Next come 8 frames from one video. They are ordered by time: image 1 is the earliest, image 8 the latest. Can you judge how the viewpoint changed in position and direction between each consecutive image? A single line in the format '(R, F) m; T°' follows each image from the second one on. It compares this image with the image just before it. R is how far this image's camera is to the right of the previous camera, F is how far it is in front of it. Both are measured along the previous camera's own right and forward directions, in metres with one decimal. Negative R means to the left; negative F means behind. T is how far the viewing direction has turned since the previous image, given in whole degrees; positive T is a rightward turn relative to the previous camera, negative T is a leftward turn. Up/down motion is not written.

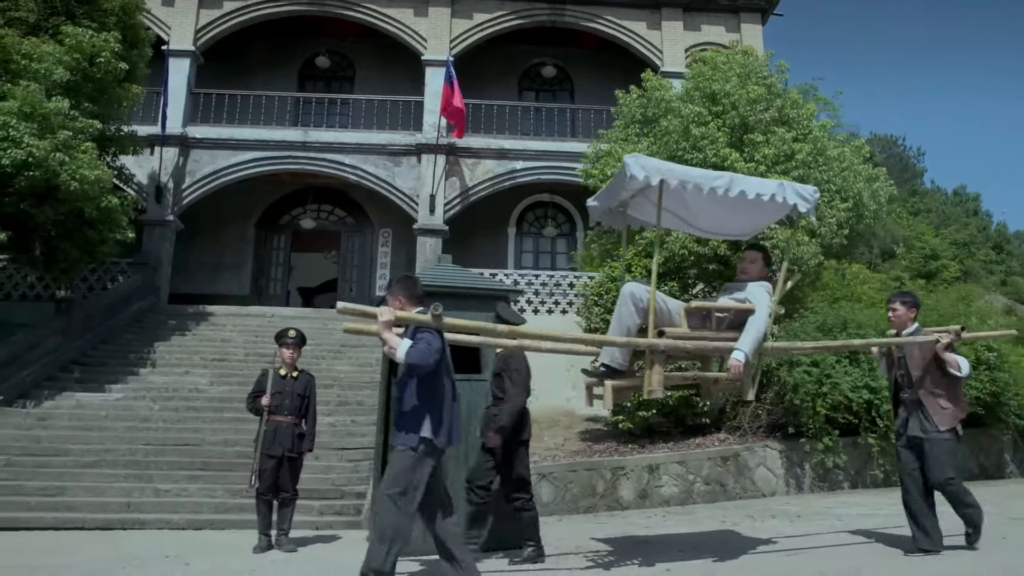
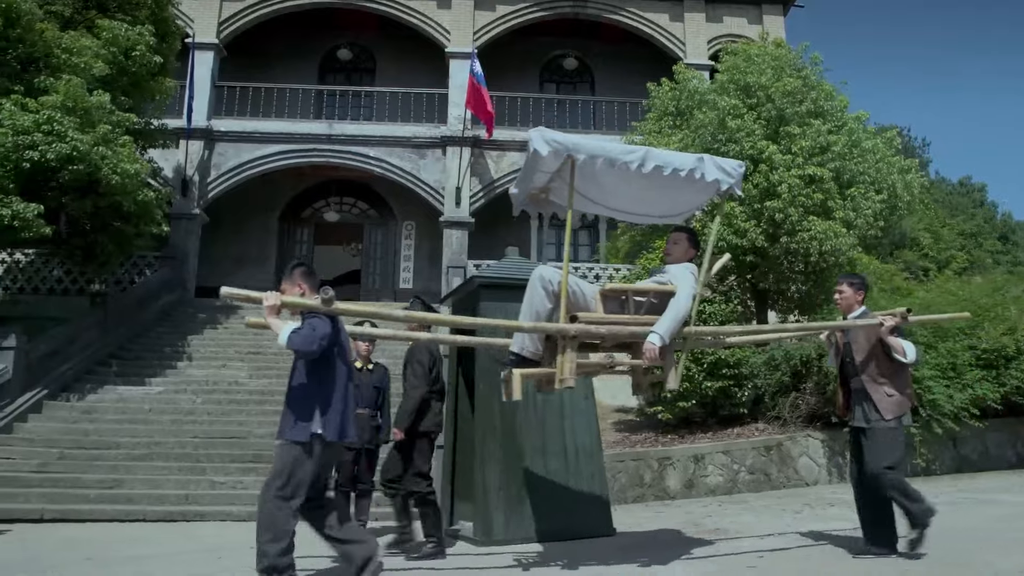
(-0.6, -0.1) m; 0°
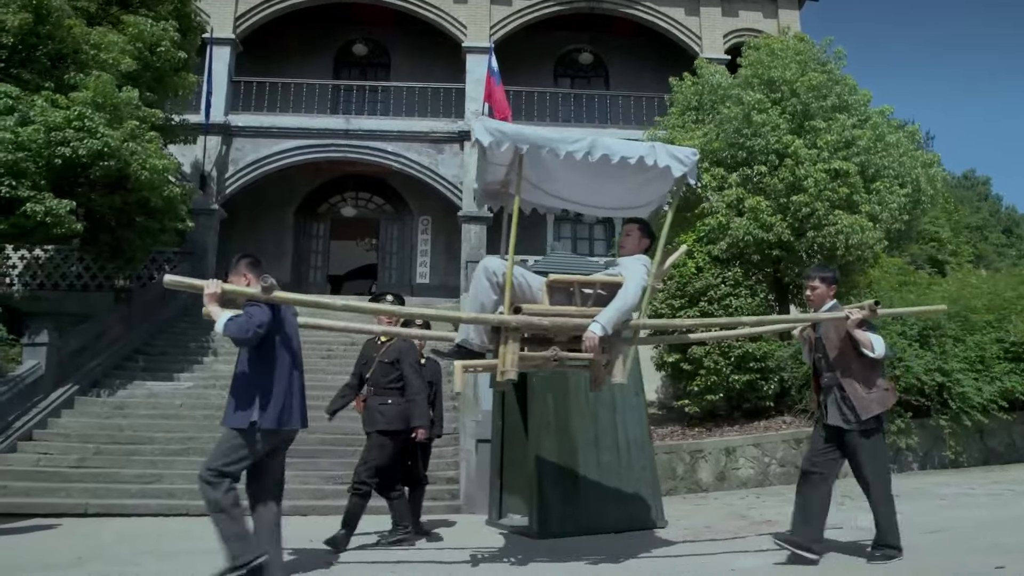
(-0.5, 0.0) m; 0°
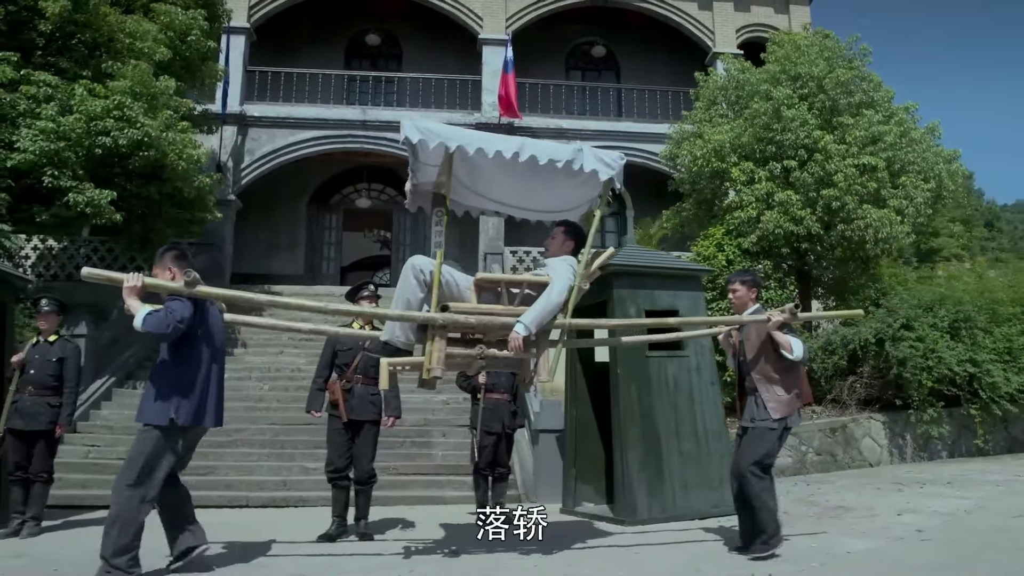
(-0.9, -0.1) m; +2°
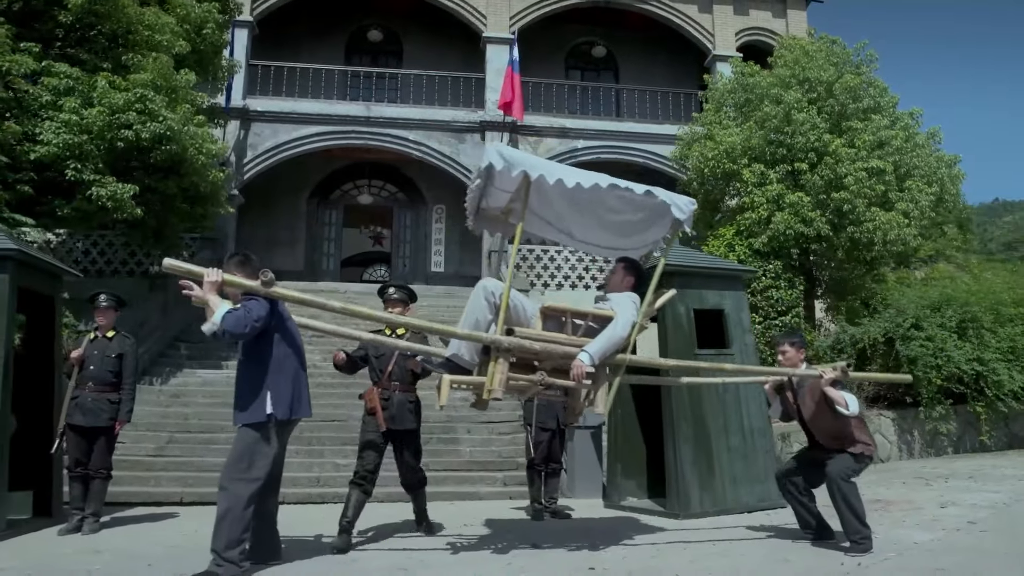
(-0.7, -0.1) m; +2°
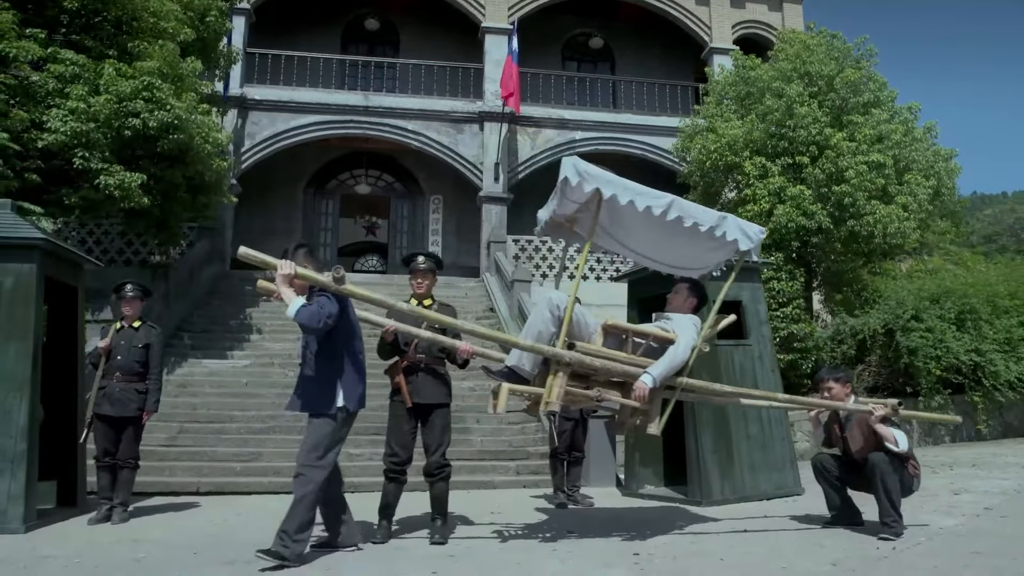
(-0.4, -0.1) m; +1°
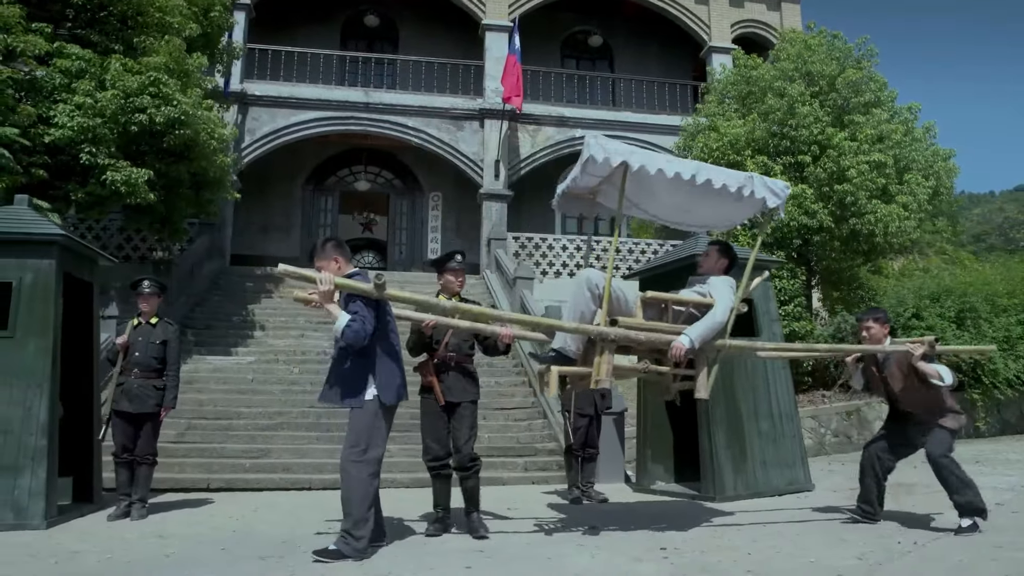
(-0.2, 0.0) m; +1°
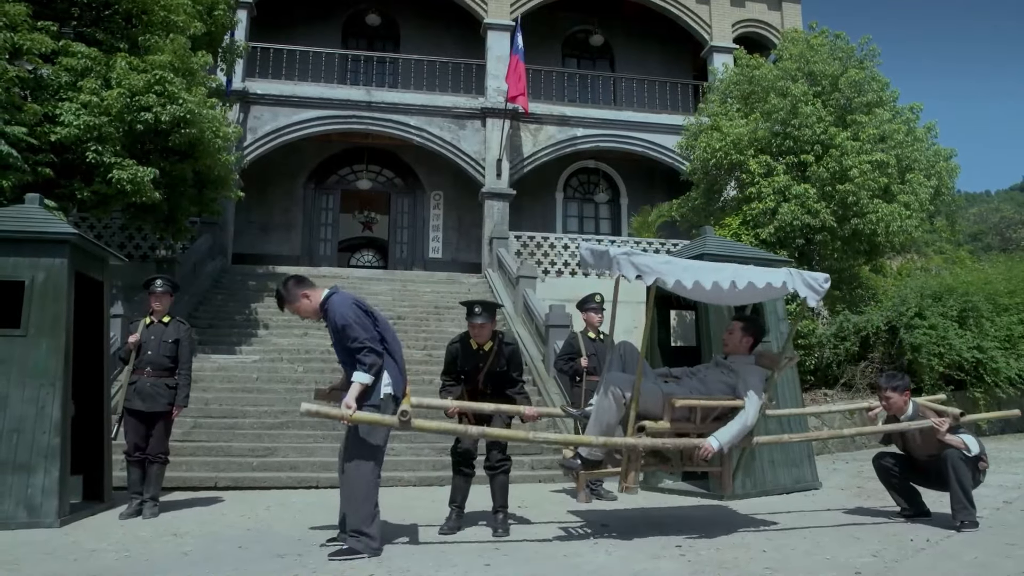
(-0.1, 0.0) m; 0°
